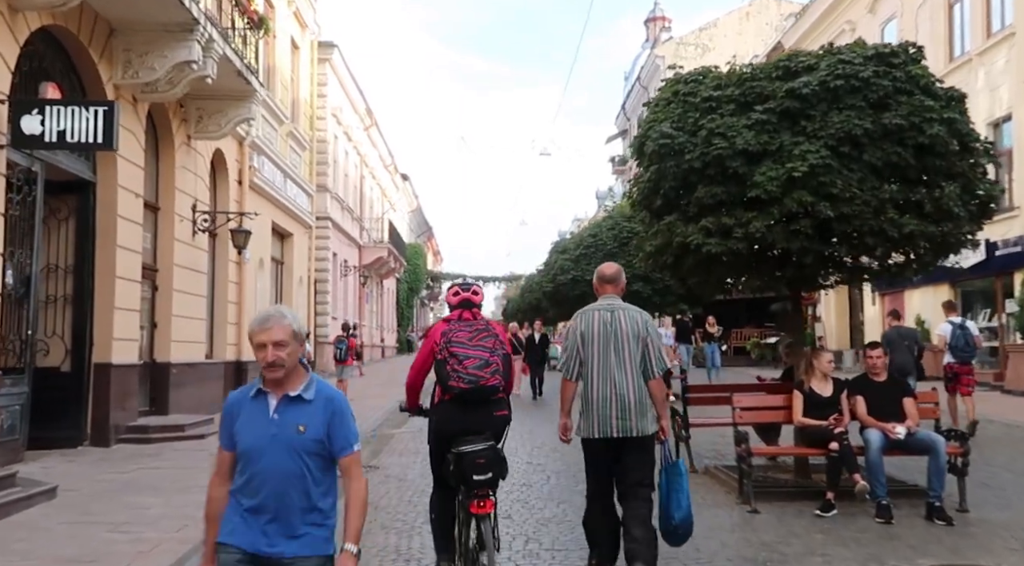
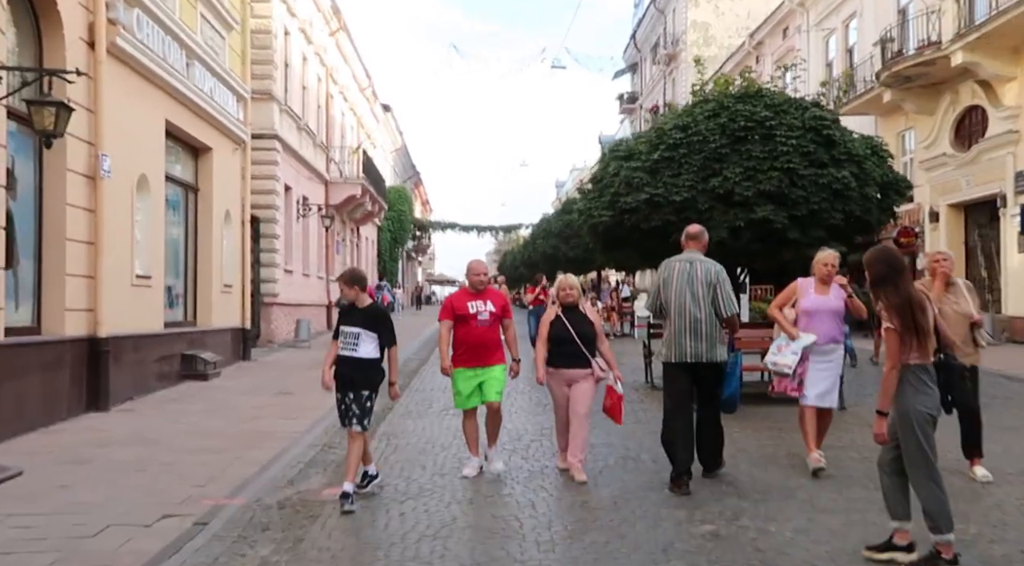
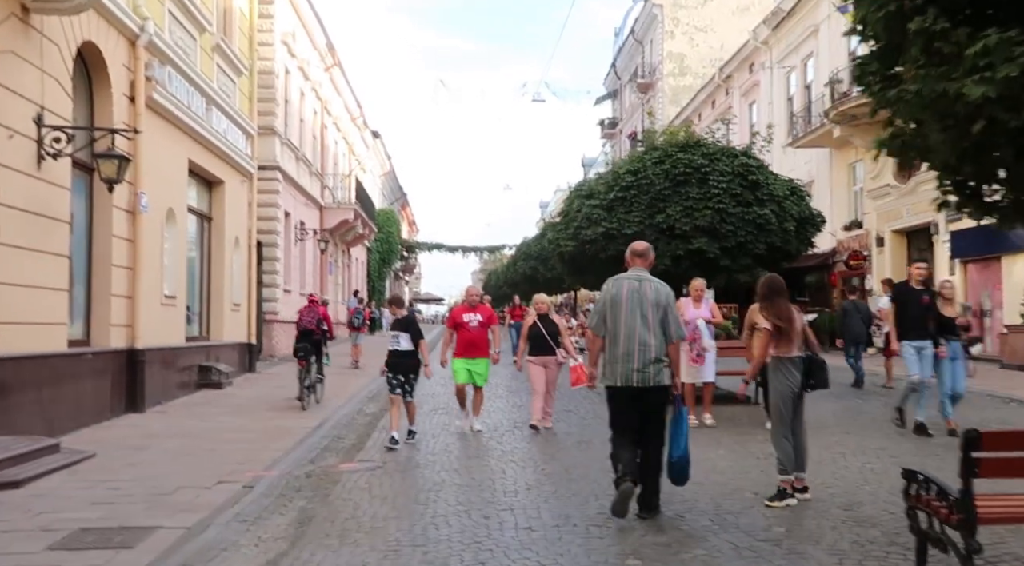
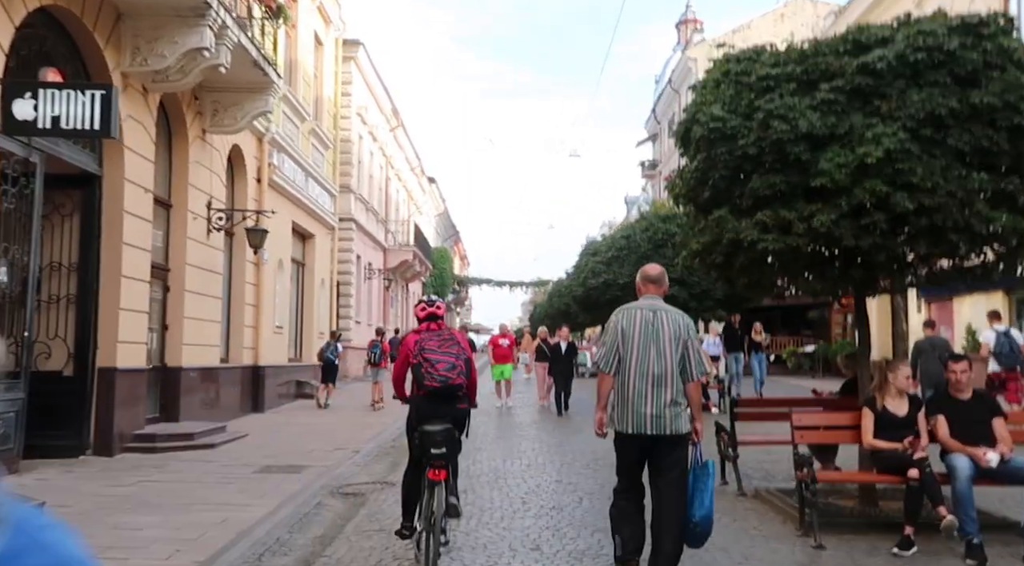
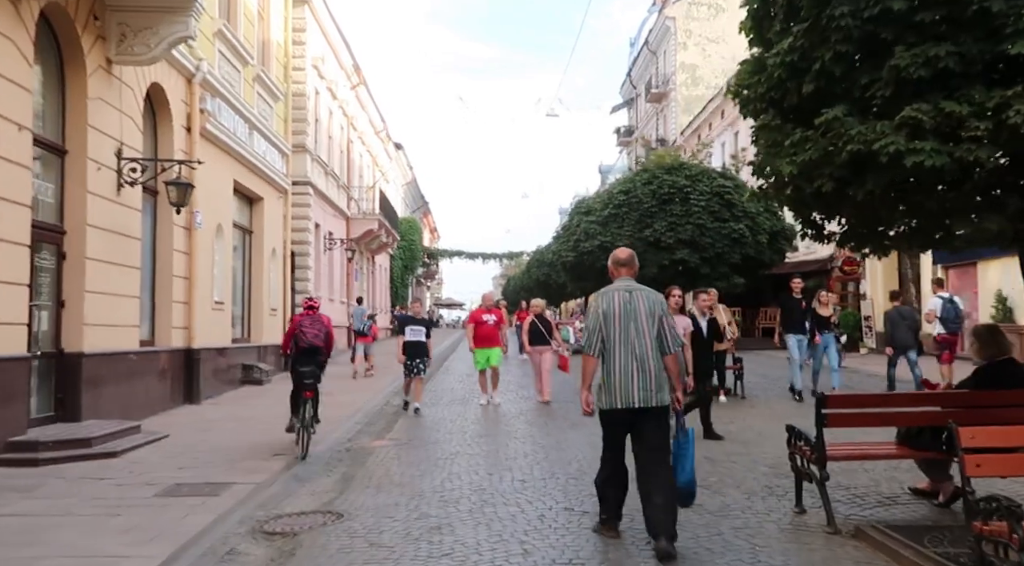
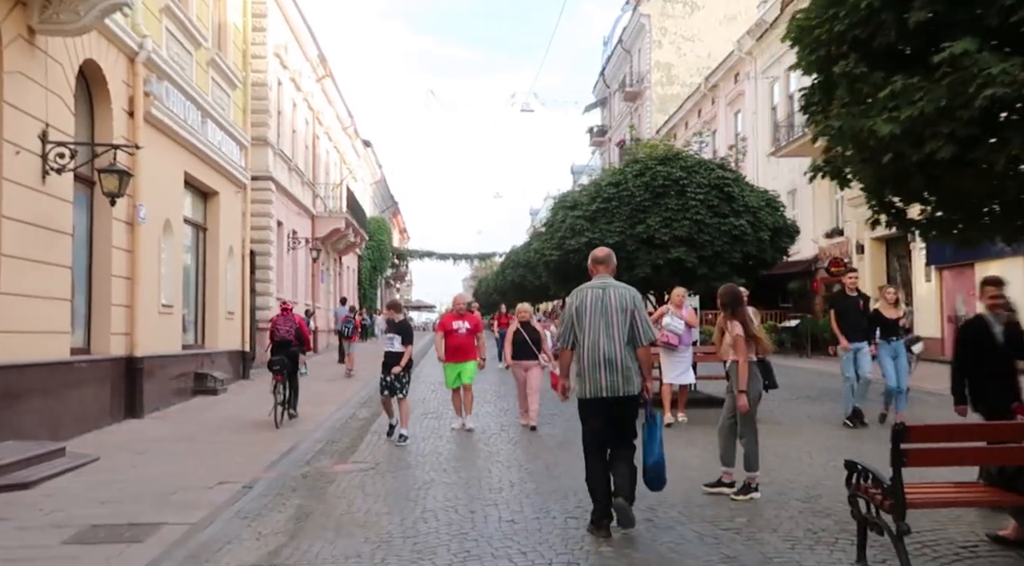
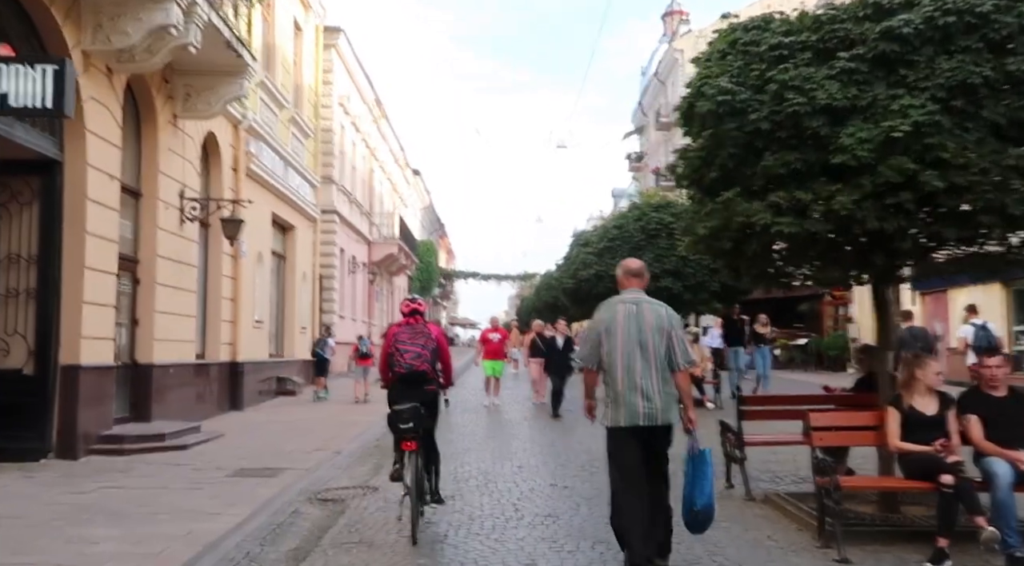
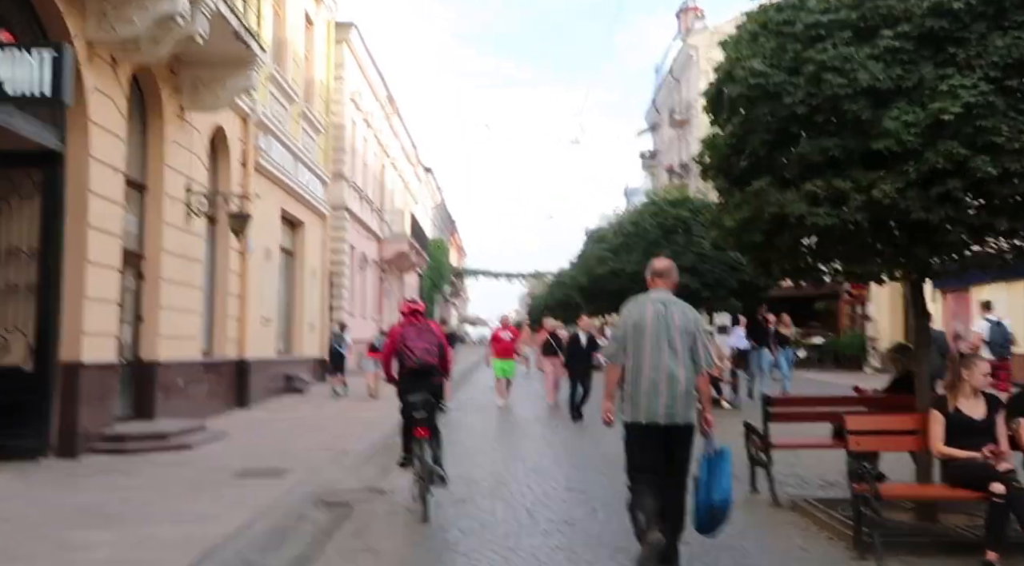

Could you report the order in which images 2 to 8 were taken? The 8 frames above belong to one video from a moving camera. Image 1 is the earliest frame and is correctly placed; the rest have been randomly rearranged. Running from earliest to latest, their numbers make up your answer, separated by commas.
4, 7, 8, 5, 6, 3, 2
